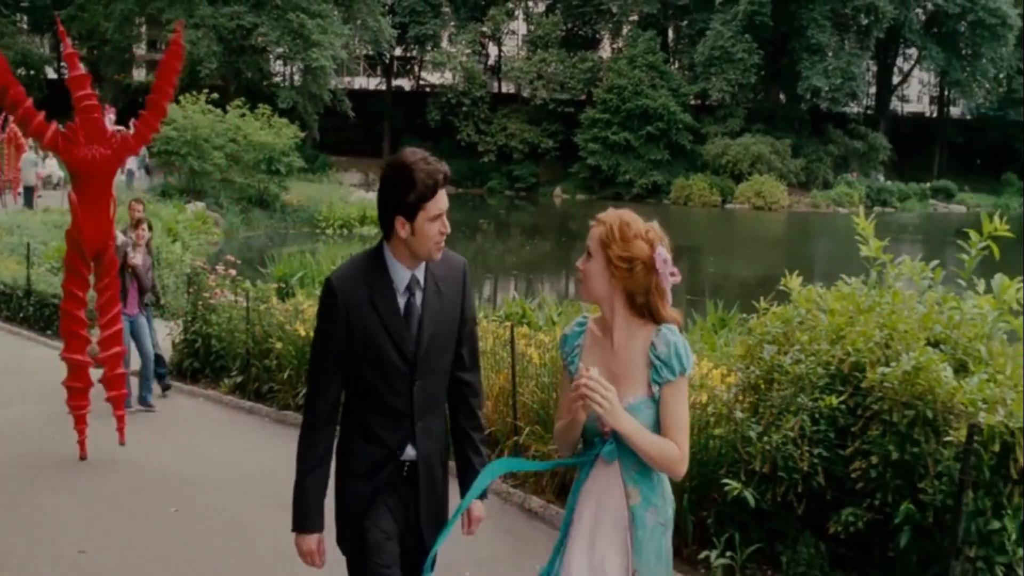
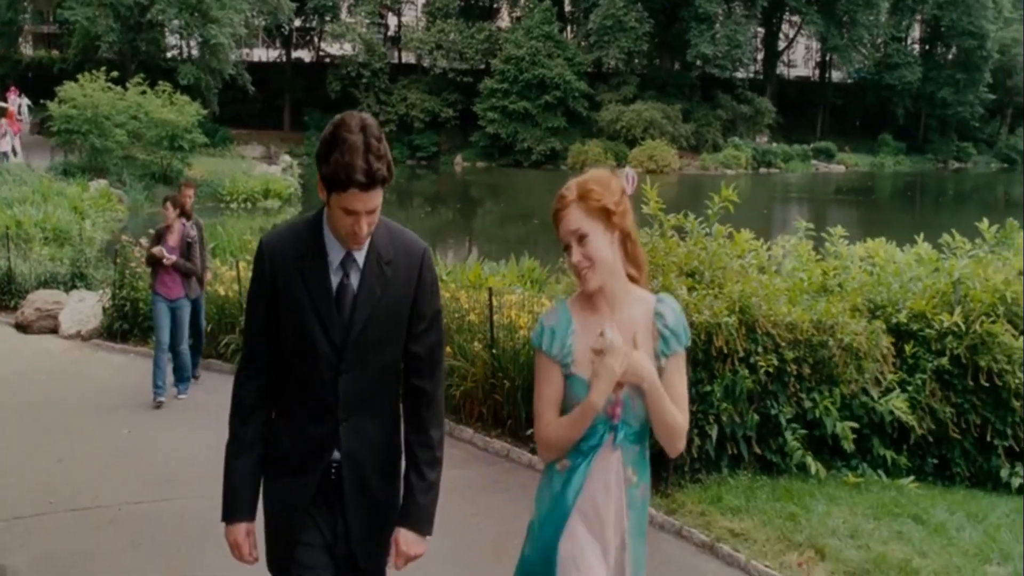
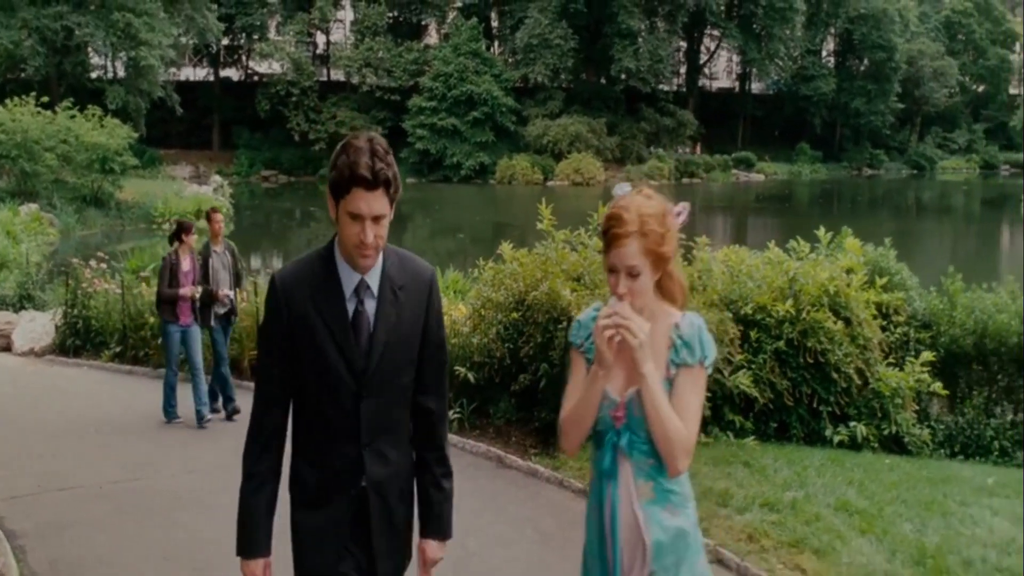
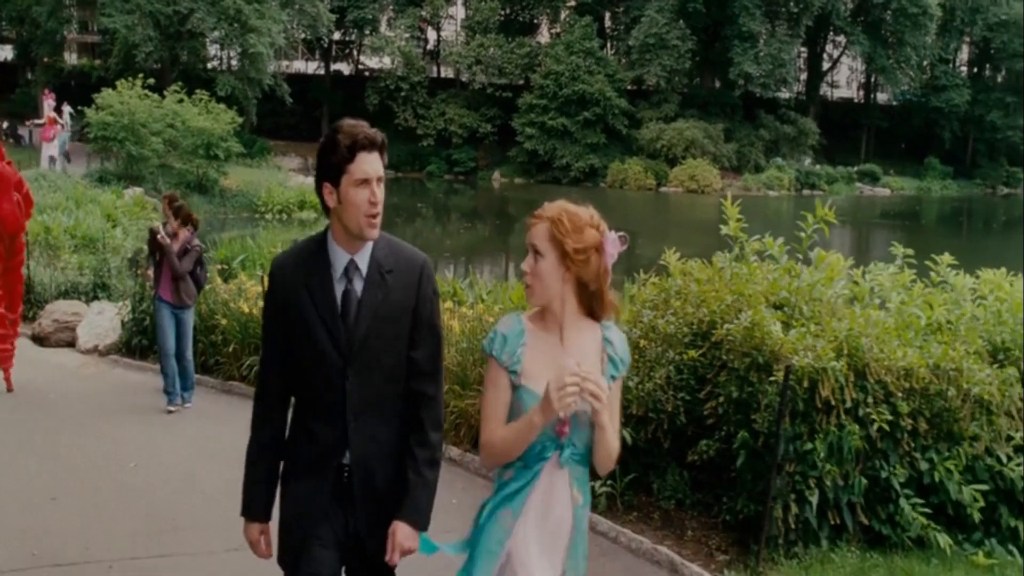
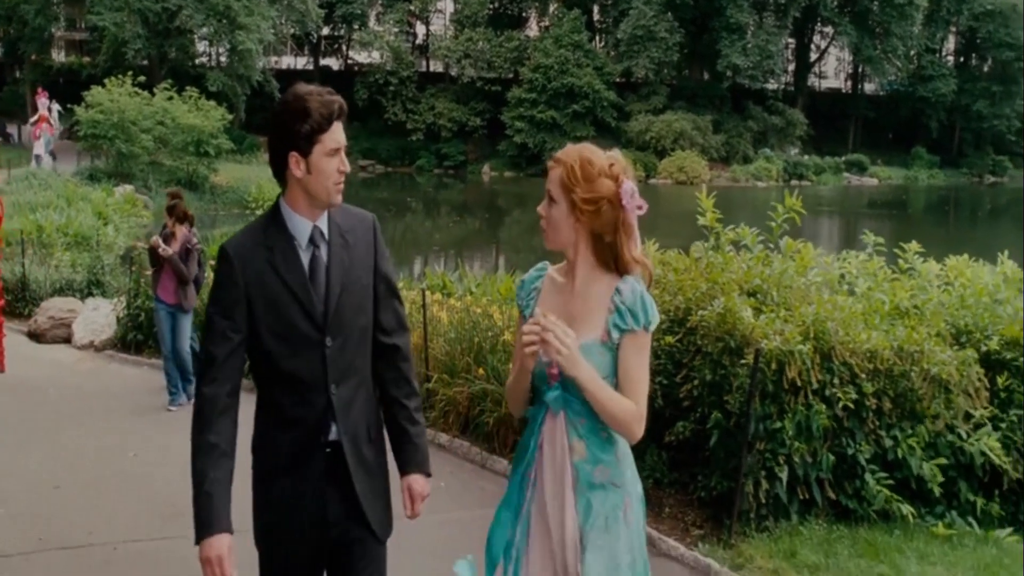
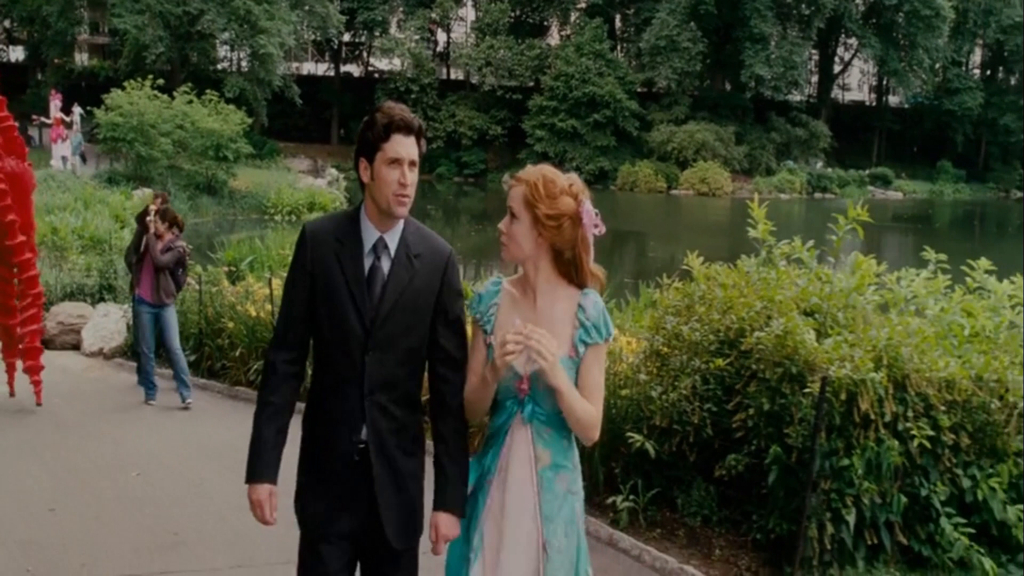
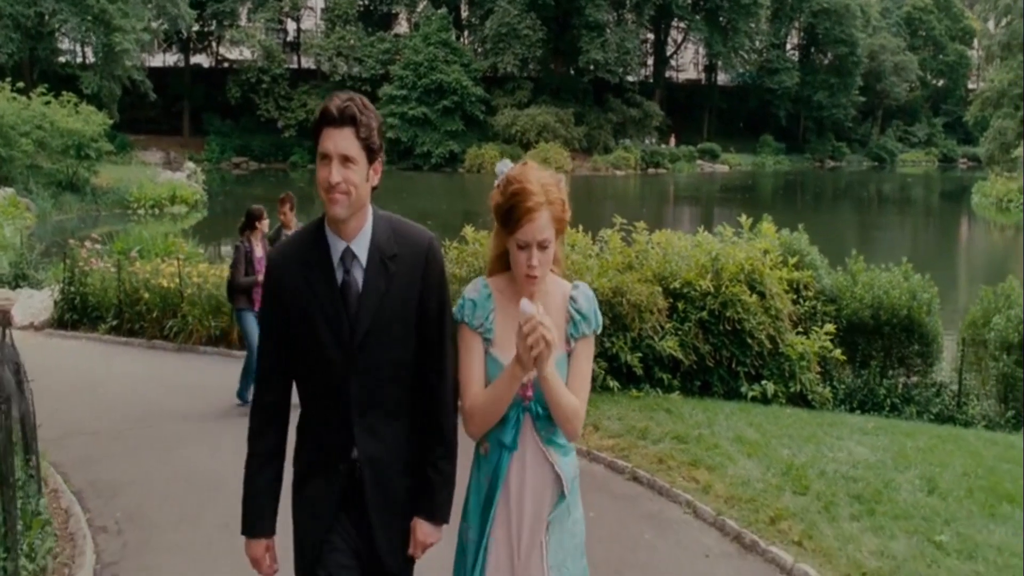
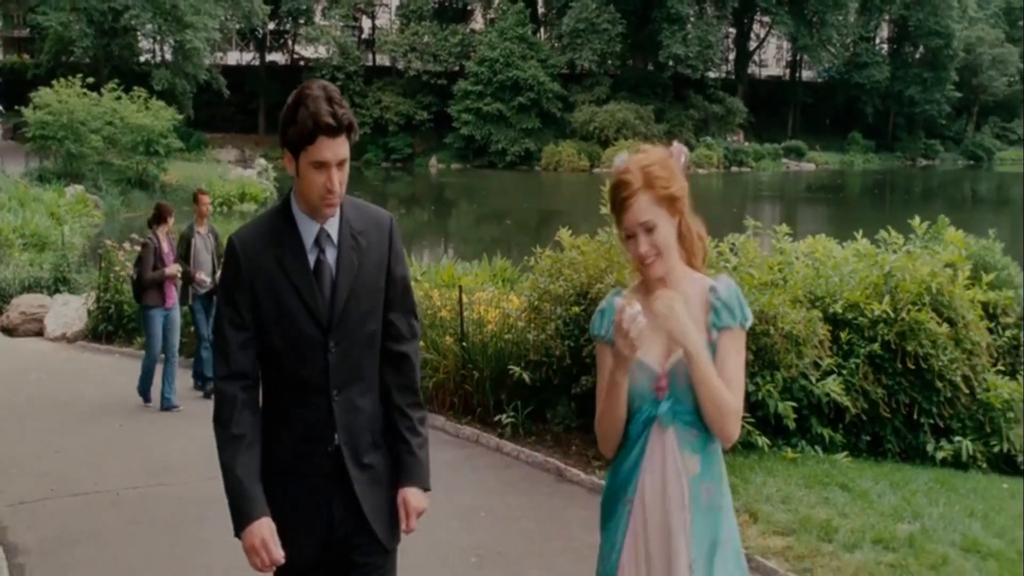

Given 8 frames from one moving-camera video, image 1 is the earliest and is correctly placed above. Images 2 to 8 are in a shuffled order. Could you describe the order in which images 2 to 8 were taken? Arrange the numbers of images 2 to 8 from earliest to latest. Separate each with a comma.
6, 4, 5, 2, 8, 3, 7
